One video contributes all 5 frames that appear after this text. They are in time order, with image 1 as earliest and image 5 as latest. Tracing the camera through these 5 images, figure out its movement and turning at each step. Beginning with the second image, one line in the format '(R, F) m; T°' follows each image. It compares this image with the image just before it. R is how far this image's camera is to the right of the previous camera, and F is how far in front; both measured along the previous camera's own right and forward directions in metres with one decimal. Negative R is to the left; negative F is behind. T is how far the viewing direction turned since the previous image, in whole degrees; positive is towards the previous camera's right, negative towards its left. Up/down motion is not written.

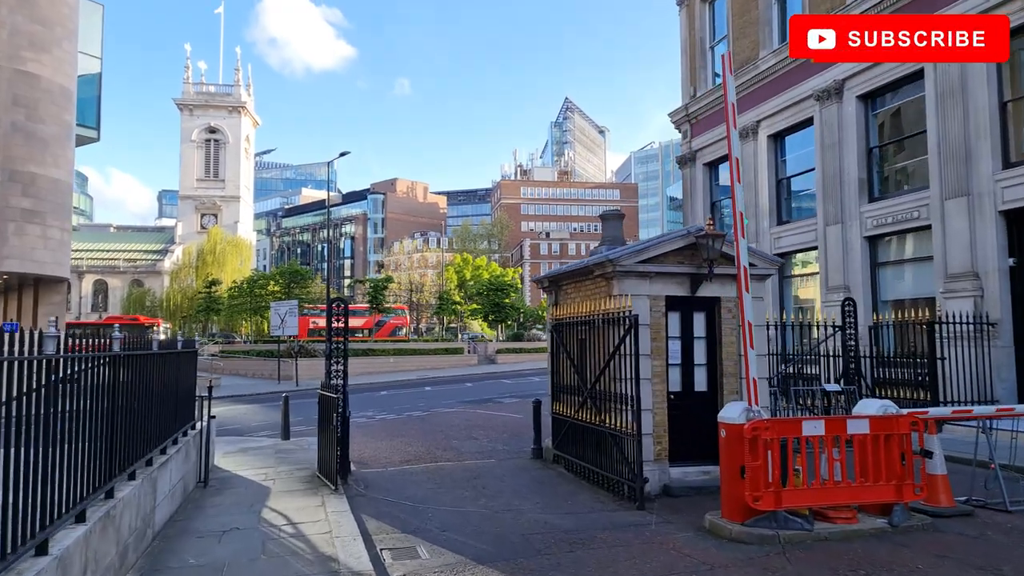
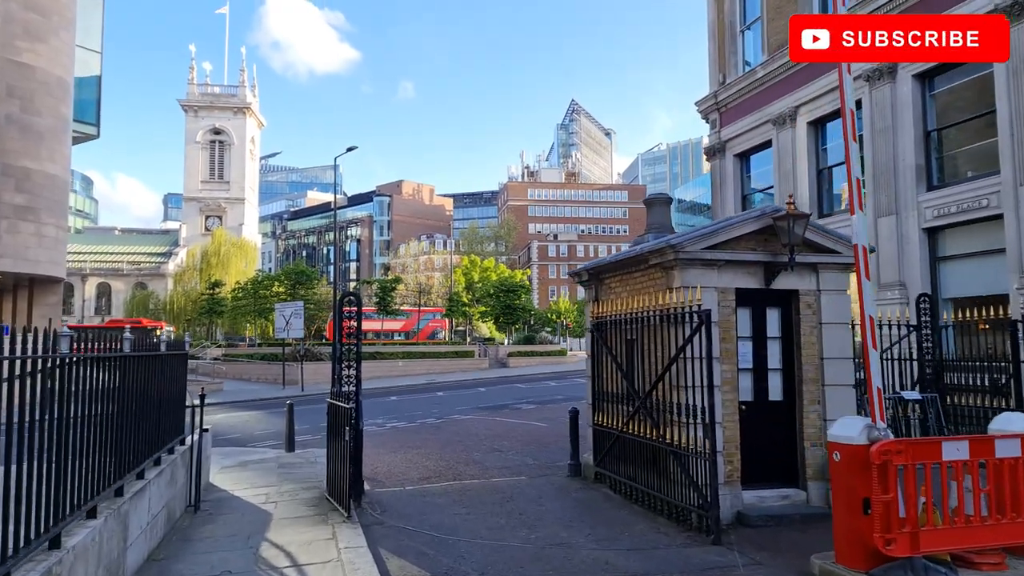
(-0.4, +1.2) m; 0°
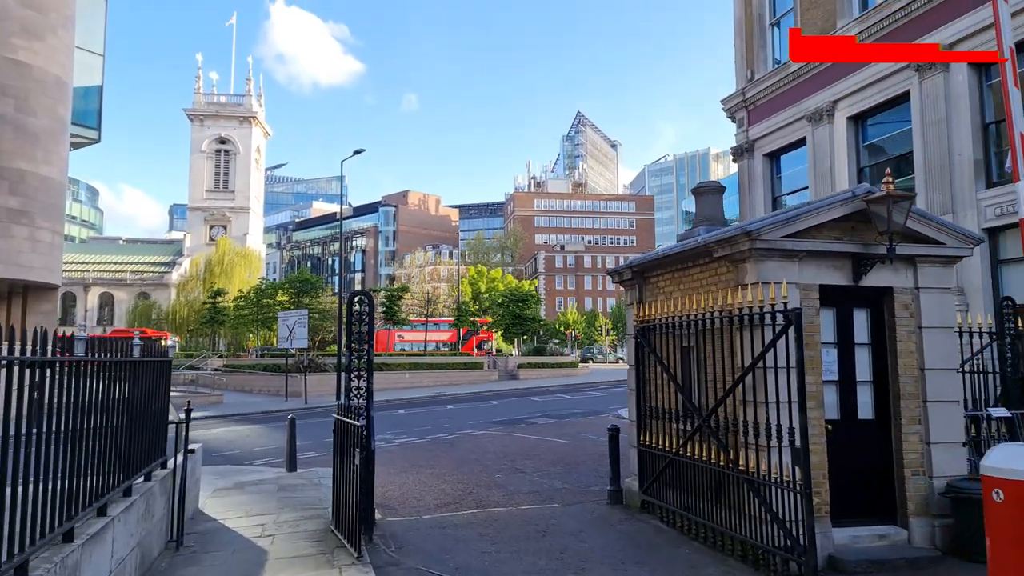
(-0.3, +1.1) m; 0°
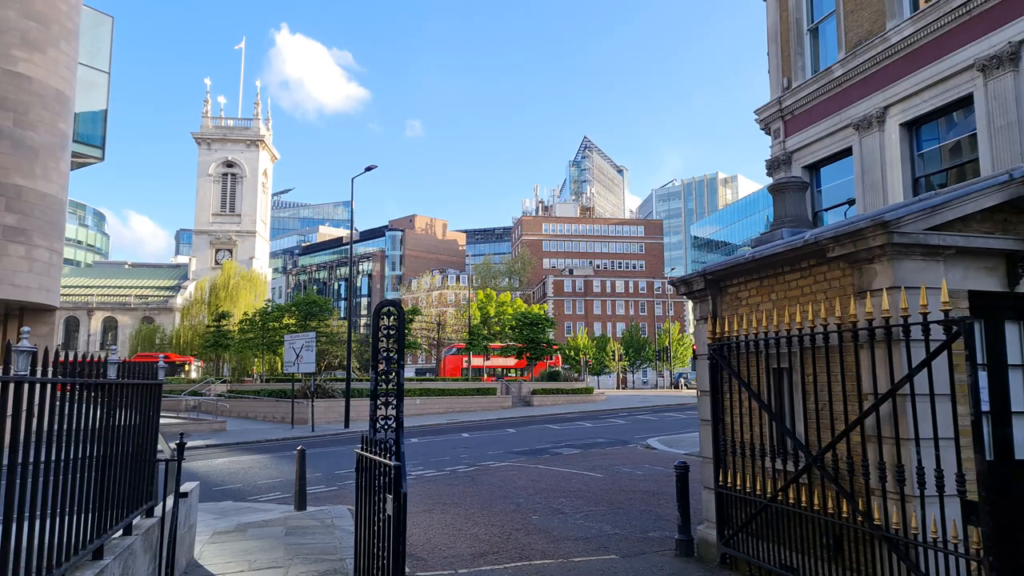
(-0.4, +1.2) m; 0°
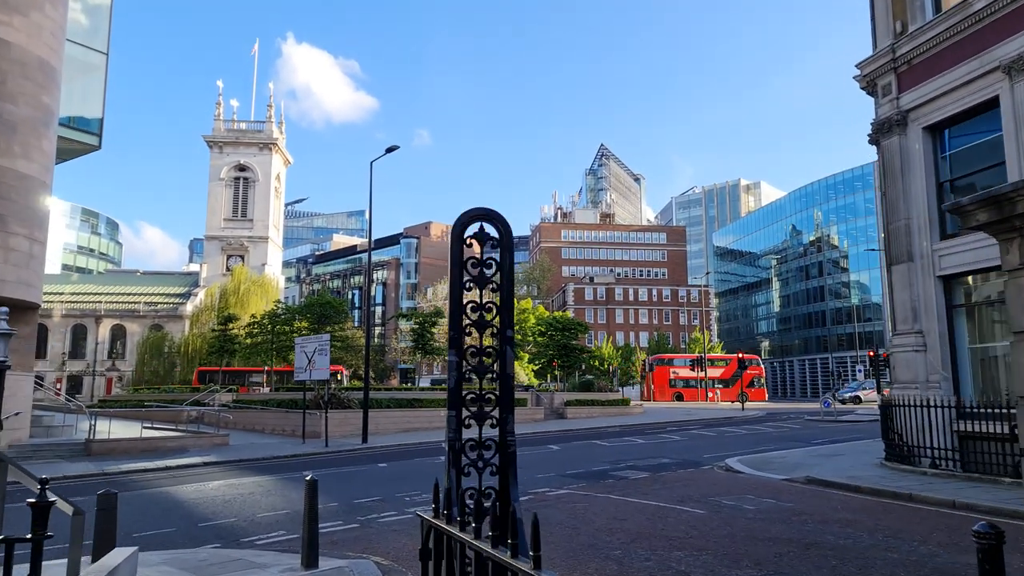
(-0.8, +3.0) m; -1°
